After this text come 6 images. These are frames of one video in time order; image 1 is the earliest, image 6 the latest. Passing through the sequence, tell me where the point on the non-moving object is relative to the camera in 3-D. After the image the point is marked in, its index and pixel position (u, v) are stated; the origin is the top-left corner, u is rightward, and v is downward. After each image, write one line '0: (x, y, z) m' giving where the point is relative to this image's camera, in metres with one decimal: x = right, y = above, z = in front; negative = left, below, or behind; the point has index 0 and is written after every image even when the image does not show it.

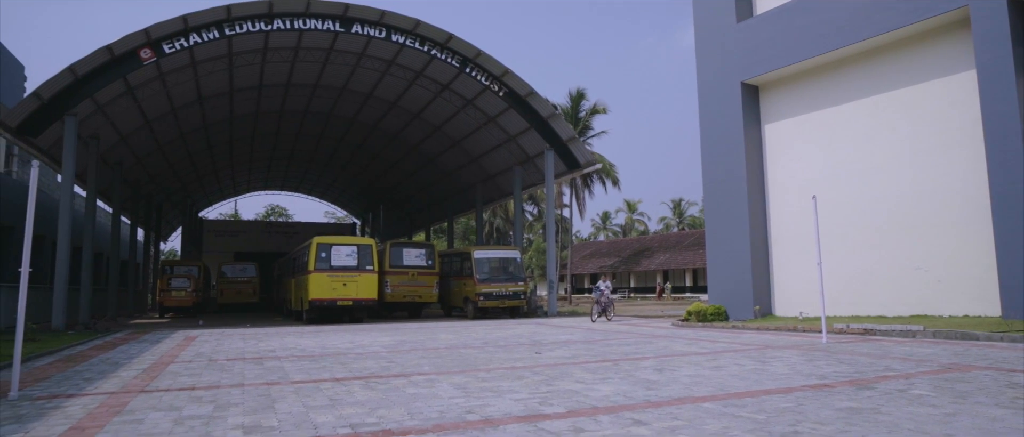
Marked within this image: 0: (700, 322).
0: (+5.2, -2.8, +18.4) m
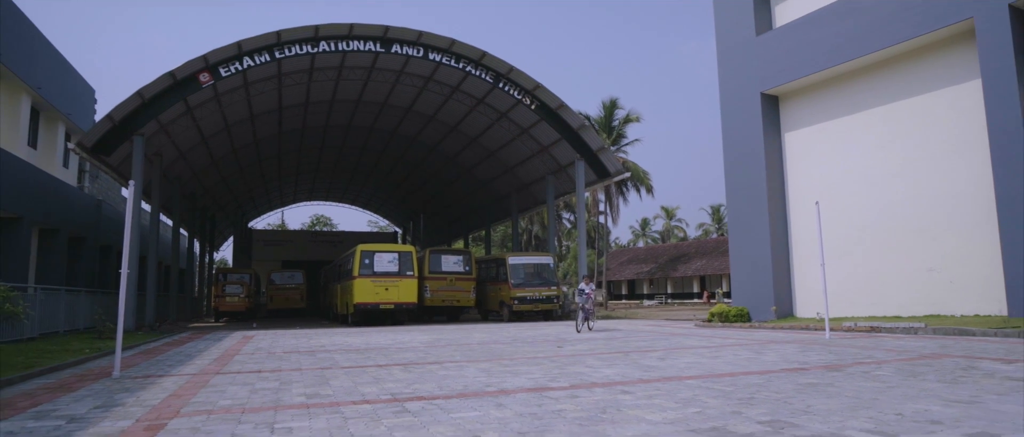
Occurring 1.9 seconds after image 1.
0: (+6.0, -3.0, +19.2) m
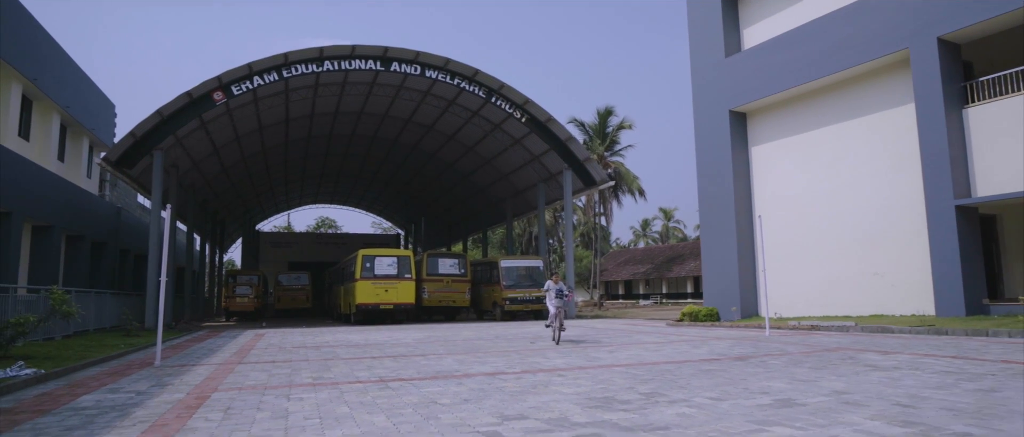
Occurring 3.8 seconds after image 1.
0: (+5.6, -3.2, +20.9) m
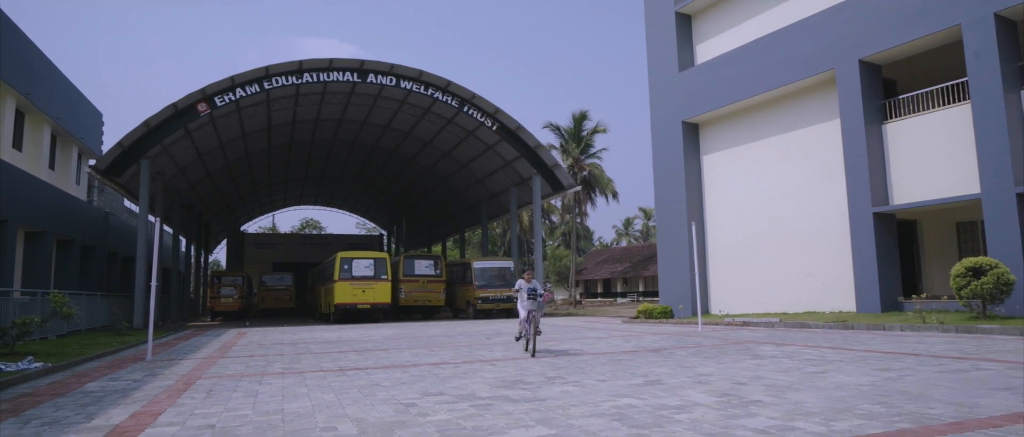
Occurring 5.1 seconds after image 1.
0: (+4.5, -3.4, +22.6) m
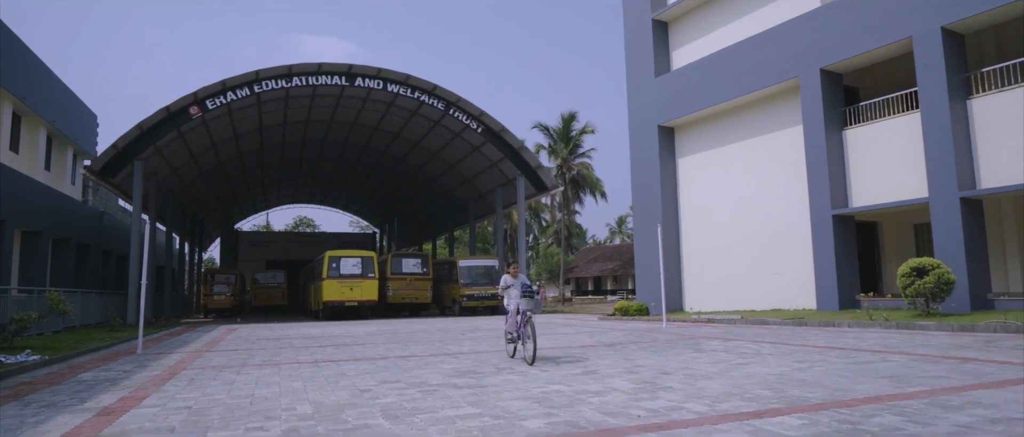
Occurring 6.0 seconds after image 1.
0: (+3.9, -3.4, +23.4) m
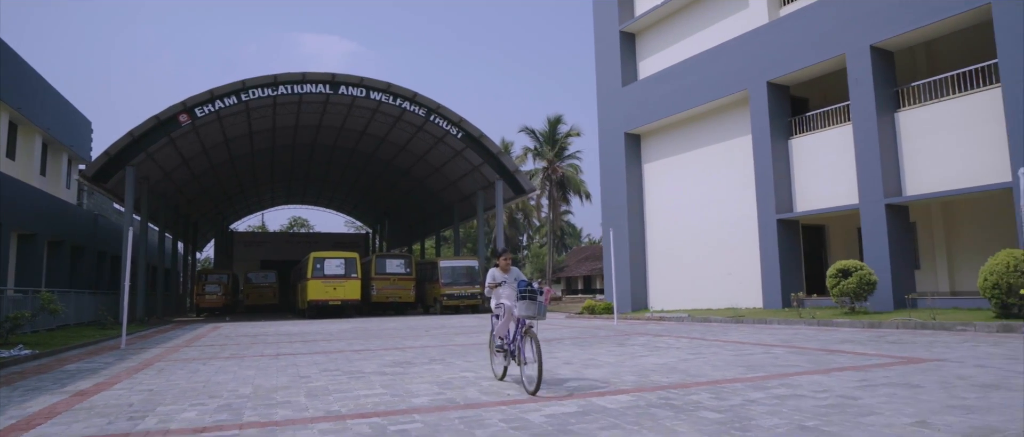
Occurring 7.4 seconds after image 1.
0: (+2.9, -3.5, +24.6) m
